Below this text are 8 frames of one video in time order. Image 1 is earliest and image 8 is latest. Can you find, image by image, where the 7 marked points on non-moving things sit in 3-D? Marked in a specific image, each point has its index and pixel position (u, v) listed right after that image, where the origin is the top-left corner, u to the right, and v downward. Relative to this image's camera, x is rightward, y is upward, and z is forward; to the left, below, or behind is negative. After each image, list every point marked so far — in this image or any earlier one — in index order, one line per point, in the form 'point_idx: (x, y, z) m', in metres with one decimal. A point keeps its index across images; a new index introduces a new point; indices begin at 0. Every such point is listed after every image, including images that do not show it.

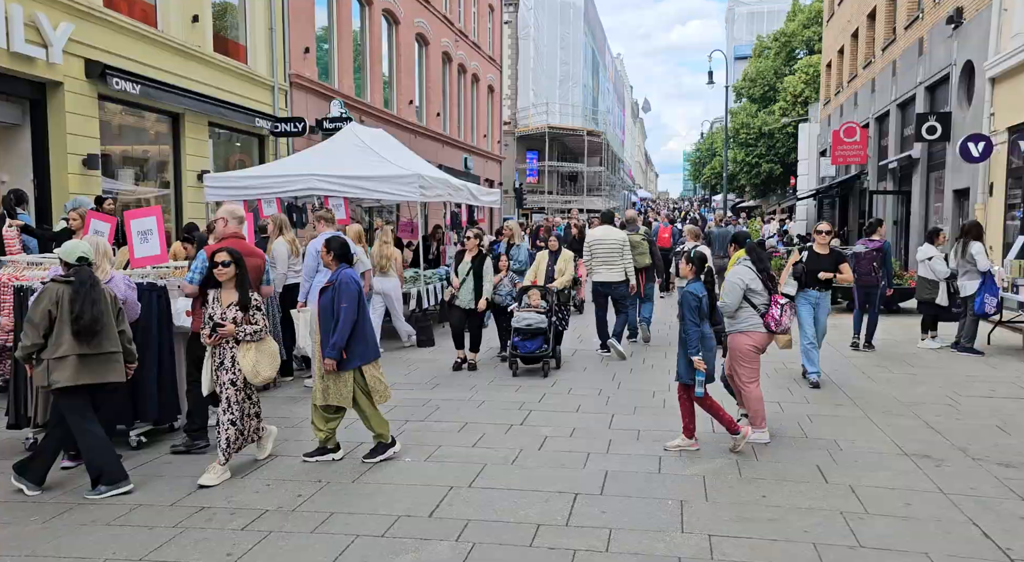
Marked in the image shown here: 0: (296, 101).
0: (-4.9, +4.1, +16.4) m
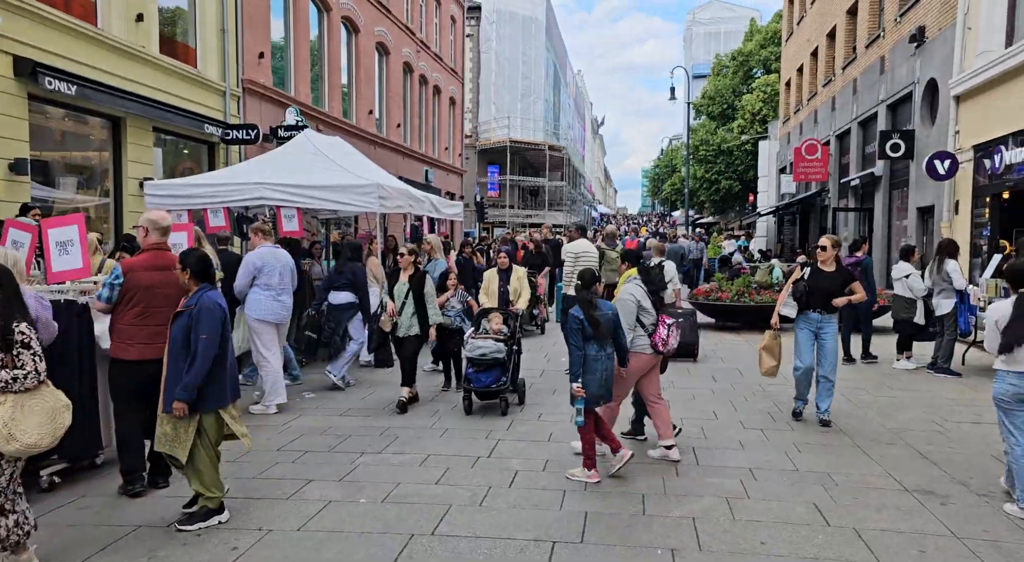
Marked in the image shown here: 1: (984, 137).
0: (-5.7, +3.7, +15.7) m
1: (+7.6, +2.3, +11.8) m
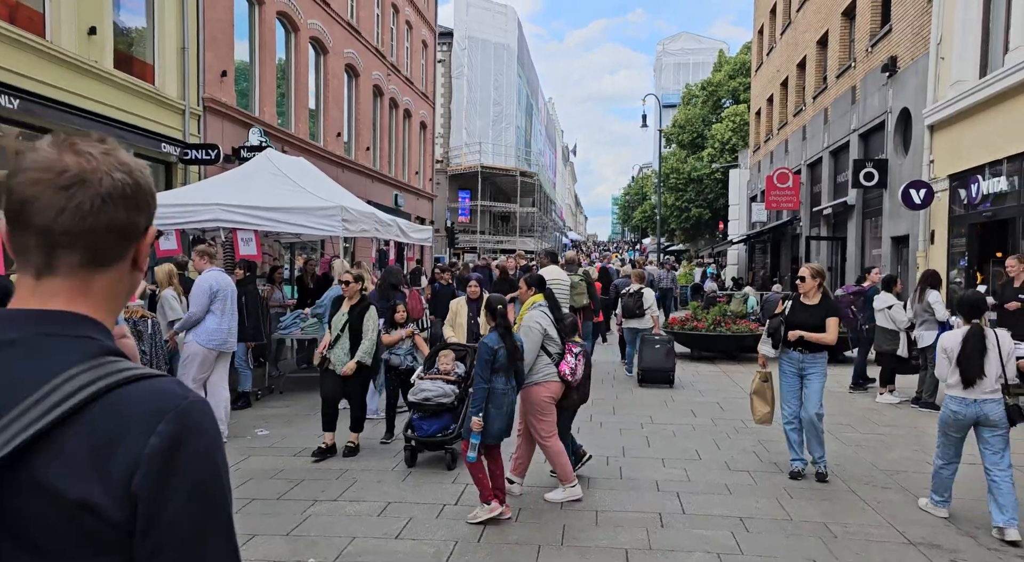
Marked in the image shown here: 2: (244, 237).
0: (-6.3, +3.2, +15.1) m
1: (+7.2, +1.8, +11.7) m
2: (-3.5, +0.6, +9.3) m
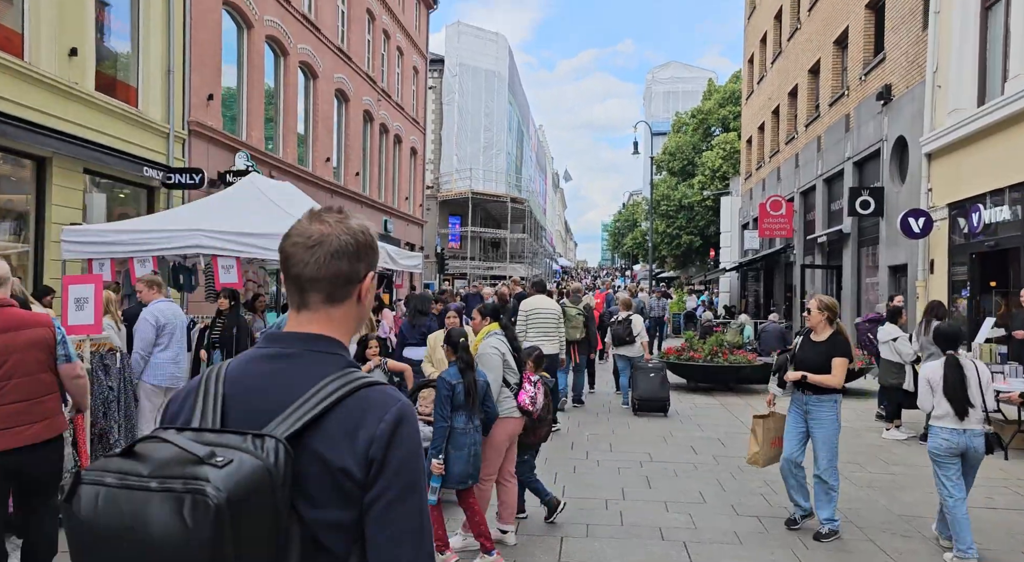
0: (-6.4, +2.6, +14.7) m
1: (+7.1, +1.4, +11.5) m
2: (-3.5, +0.2, +9.0) m
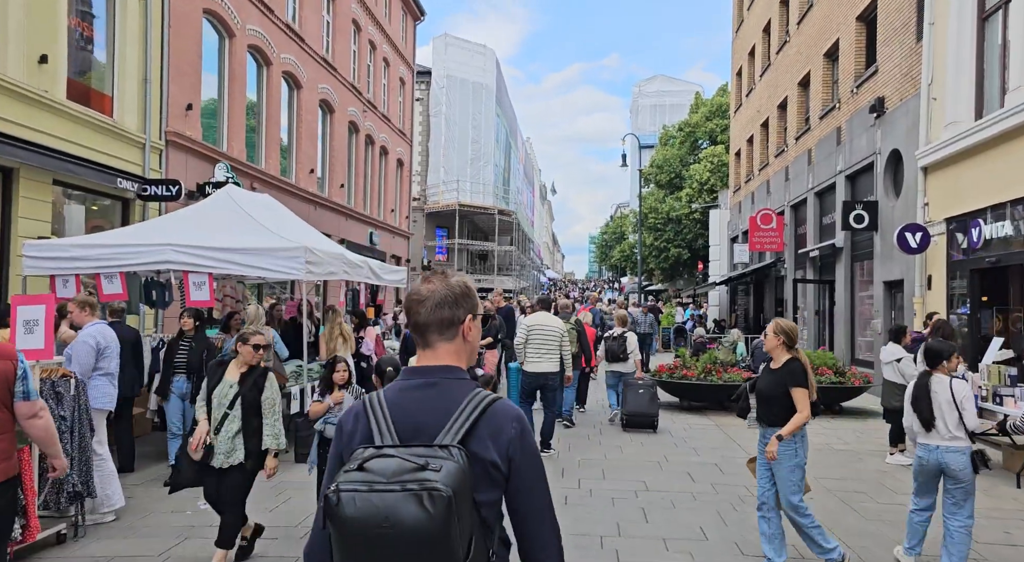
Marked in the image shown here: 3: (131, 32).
0: (-6.7, +2.3, +14.3) m
1: (+6.9, +1.1, +11.3) m
2: (-3.7, 0.0, +8.5) m
3: (-6.9, +4.5, +13.2) m
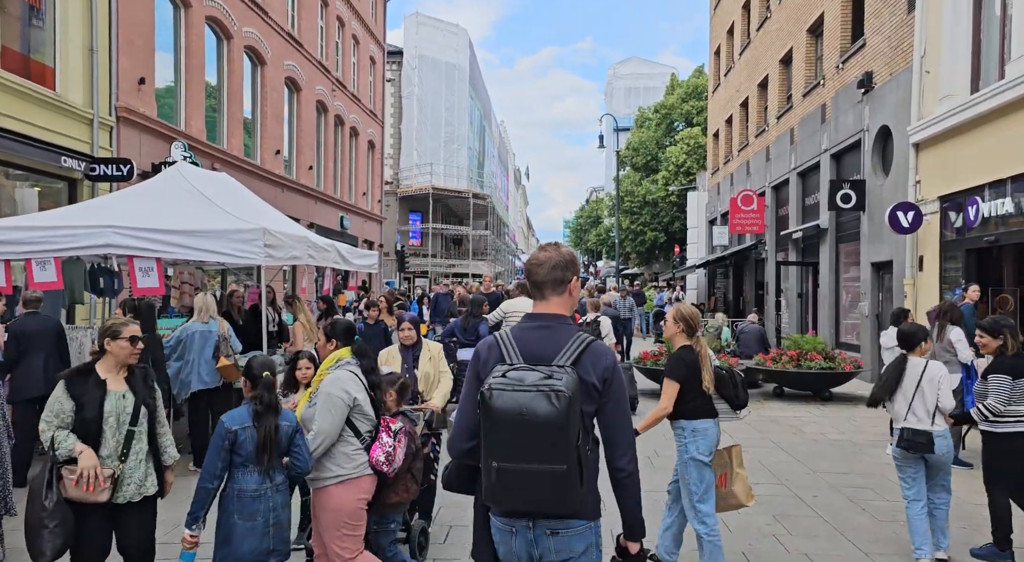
0: (-7.1, +2.6, +13.4) m
1: (+6.5, +1.4, +10.8) m
2: (-3.9, +0.1, +7.8) m
3: (-7.4, +4.8, +12.2) m
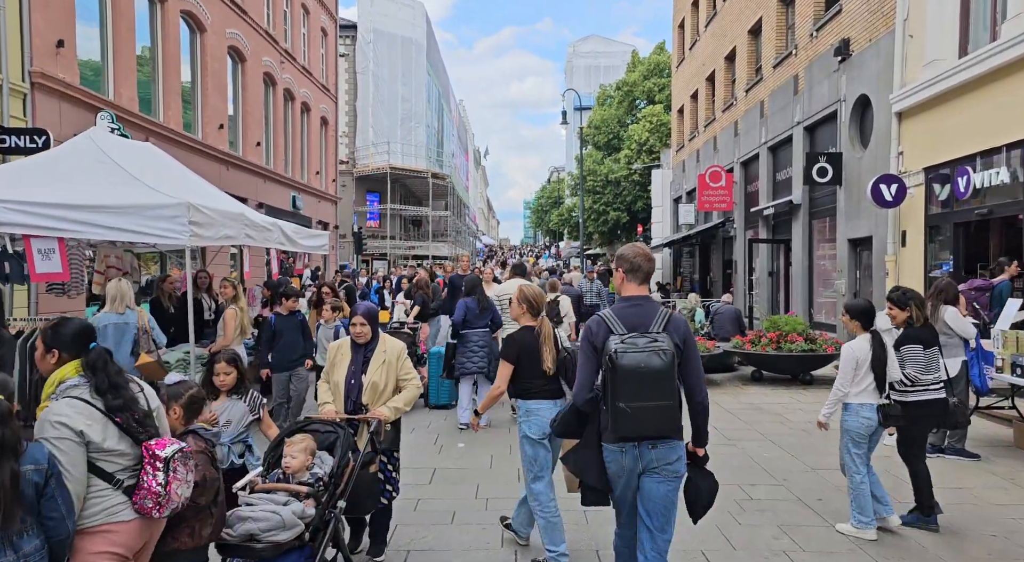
0: (-7.8, +2.8, +12.0) m
1: (+6.0, +1.7, +10.3) m
2: (-4.3, +0.3, +6.7) m
3: (-8.0, +5.0, +10.9) m
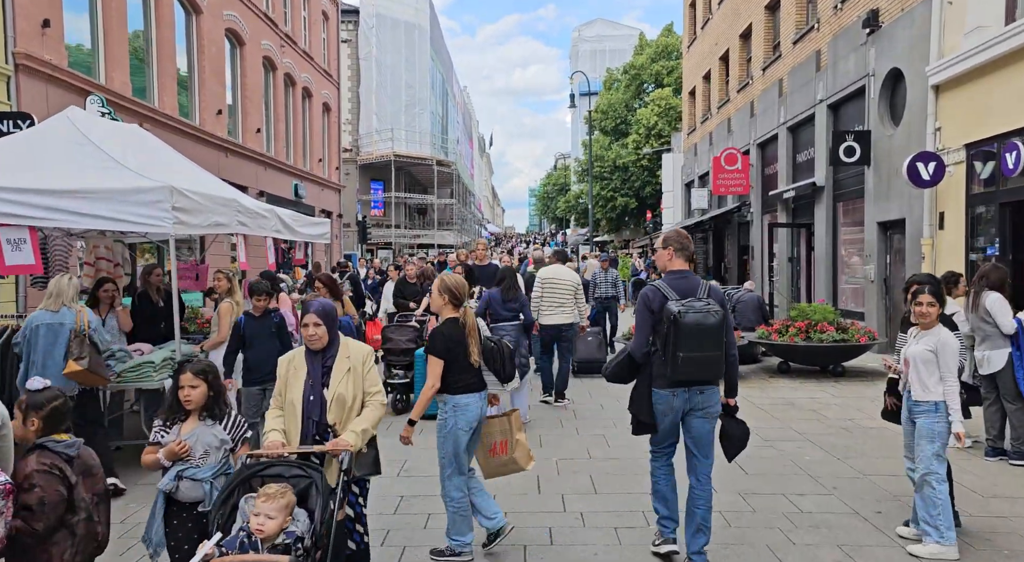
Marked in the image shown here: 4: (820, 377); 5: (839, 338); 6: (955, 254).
0: (-7.7, +3.0, +11.4) m
1: (+6.1, +1.9, +9.6) m
2: (-4.1, +0.4, +6.1) m
3: (-7.9, +5.1, +10.2) m
4: (+4.4, -1.4, +10.4) m
5: (+4.5, -0.8, +10.1) m
6: (+6.1, +0.4, +10.0) m
